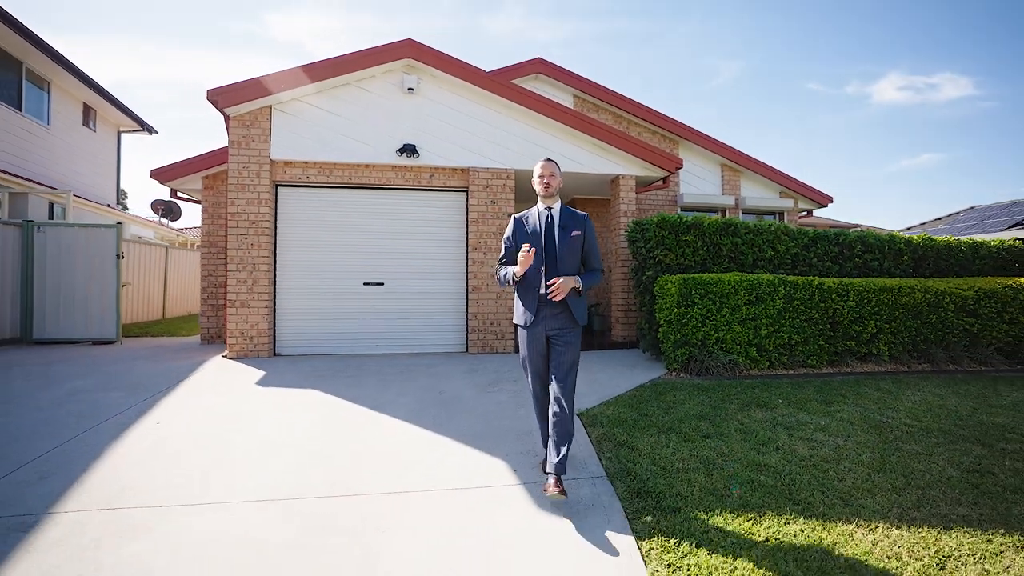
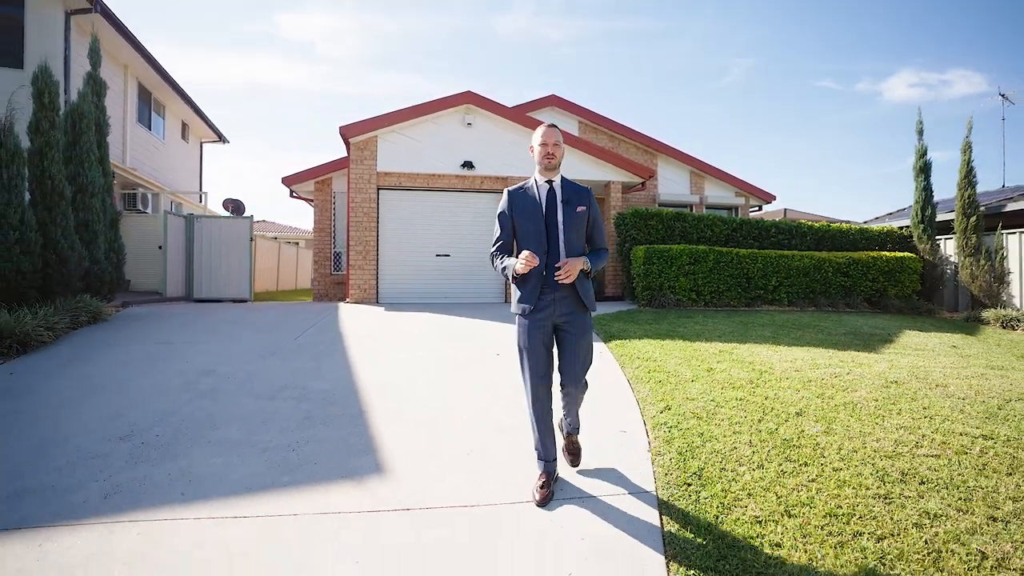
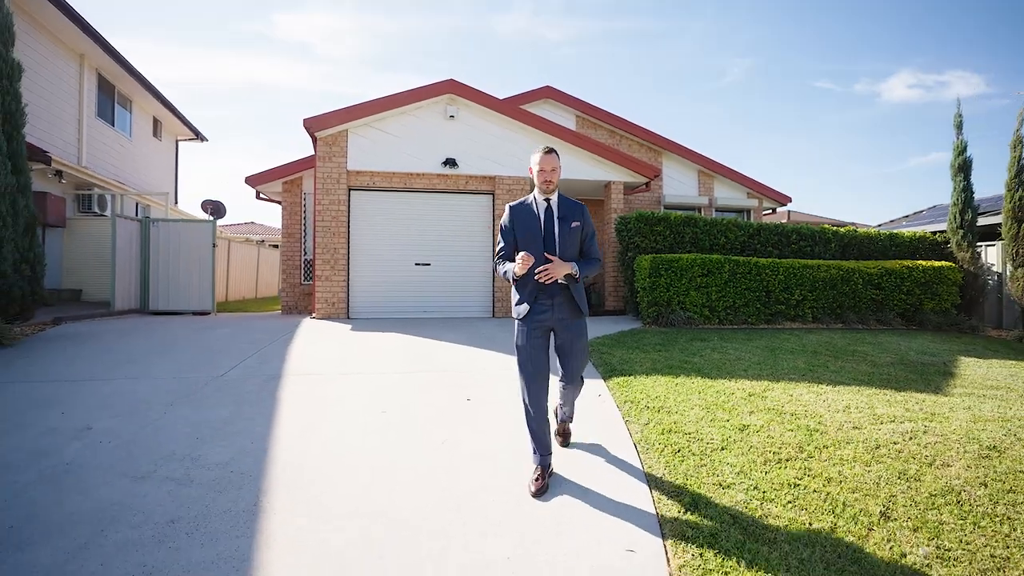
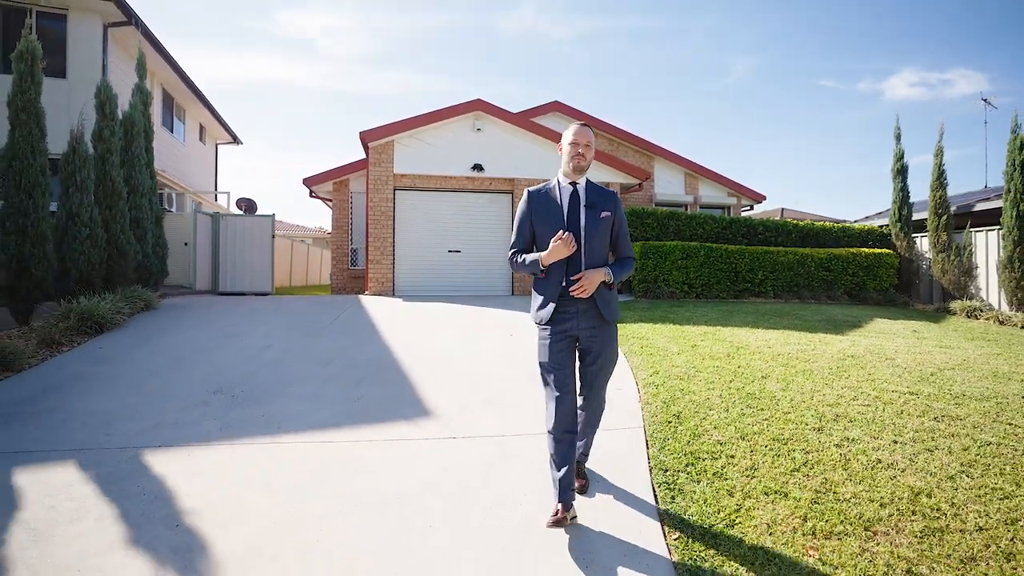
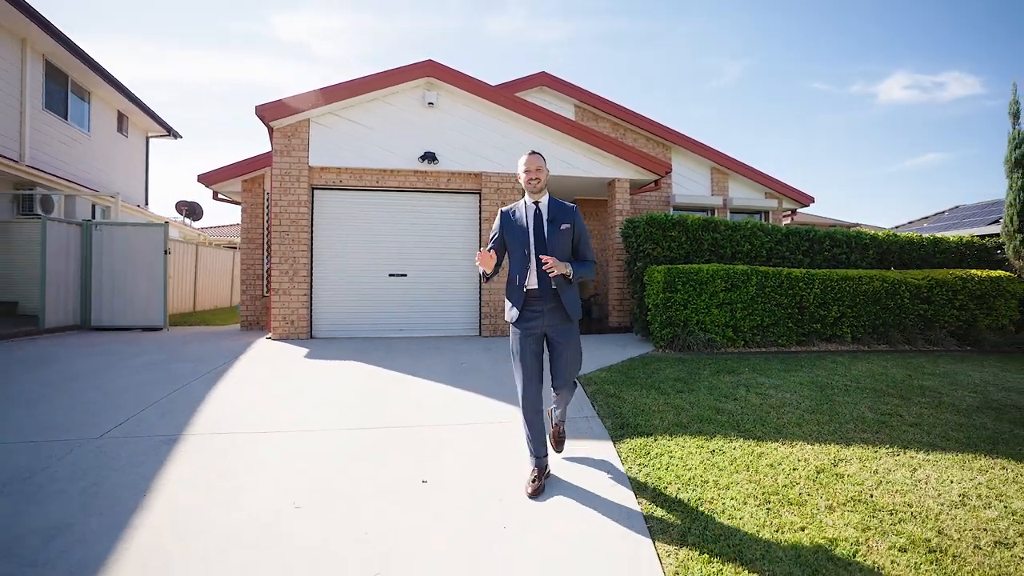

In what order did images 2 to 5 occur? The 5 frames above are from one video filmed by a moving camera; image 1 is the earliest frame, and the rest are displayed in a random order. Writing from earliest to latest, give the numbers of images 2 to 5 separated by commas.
5, 3, 2, 4
